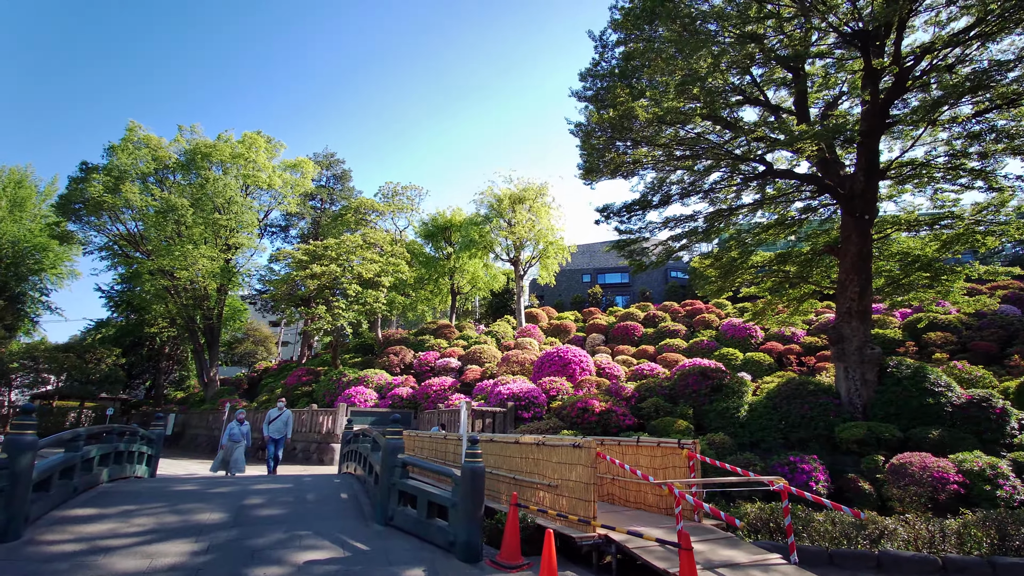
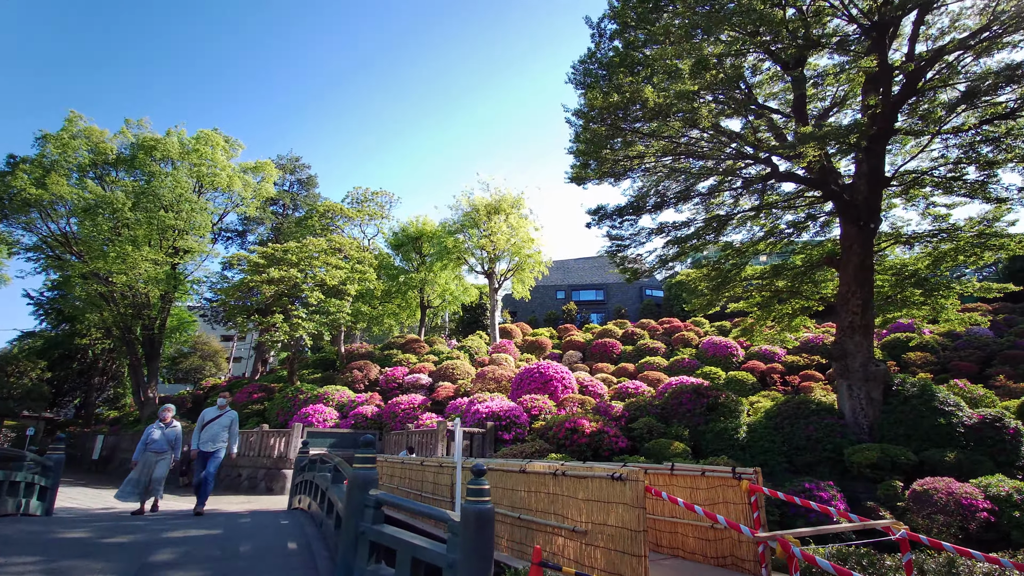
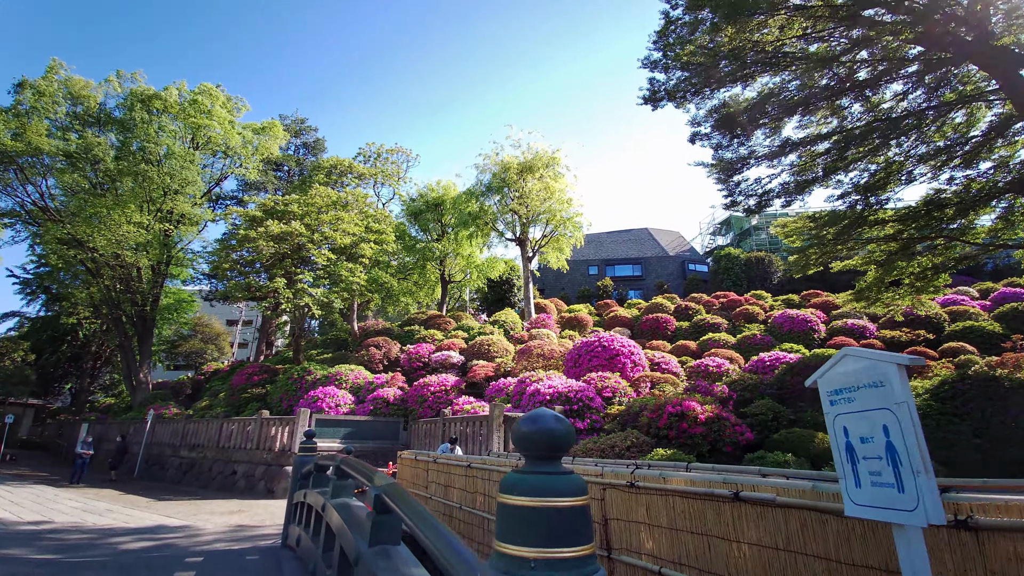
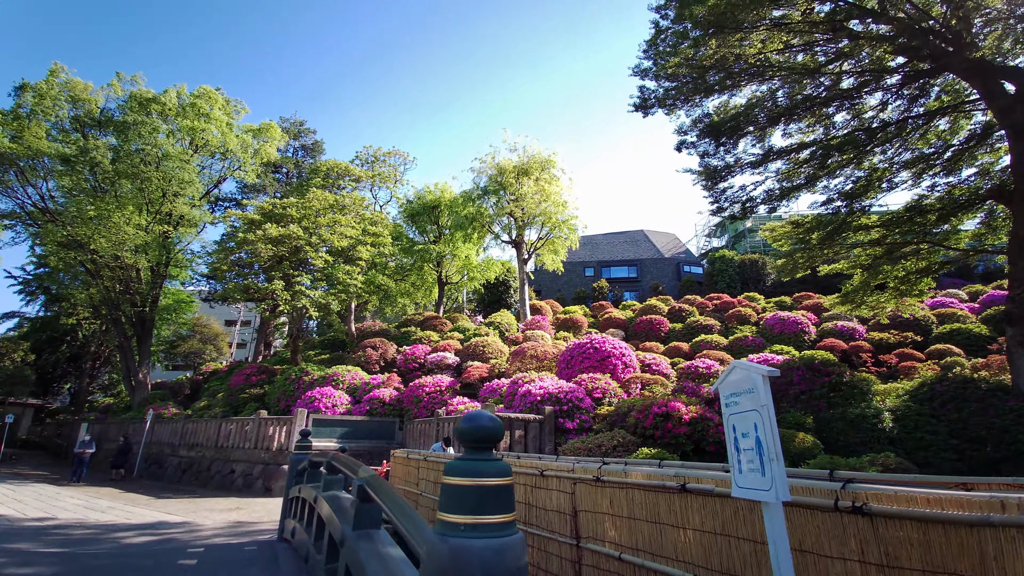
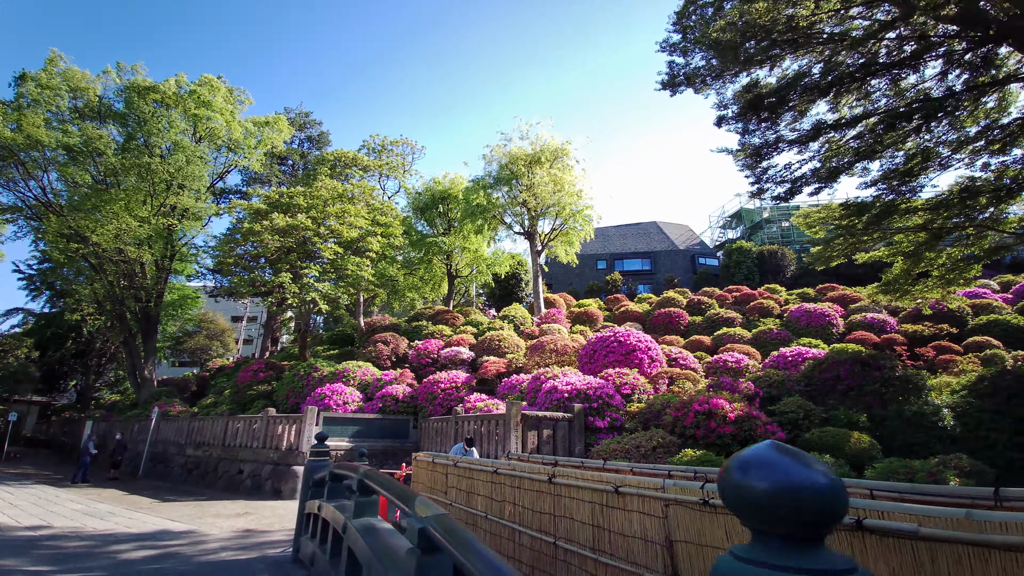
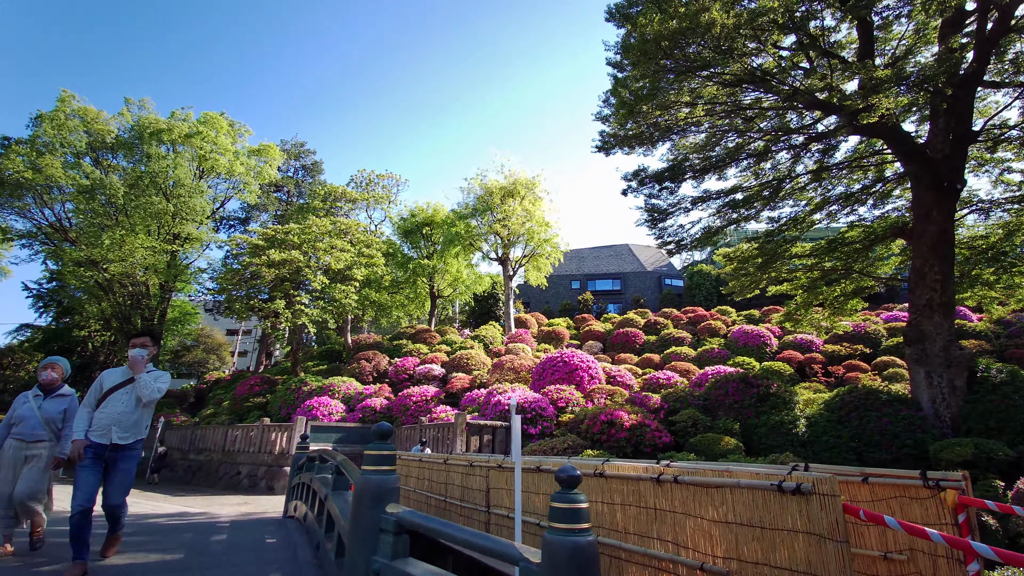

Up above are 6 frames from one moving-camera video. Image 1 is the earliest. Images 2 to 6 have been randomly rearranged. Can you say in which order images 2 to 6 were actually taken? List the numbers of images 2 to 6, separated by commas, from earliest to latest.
2, 6, 4, 3, 5
